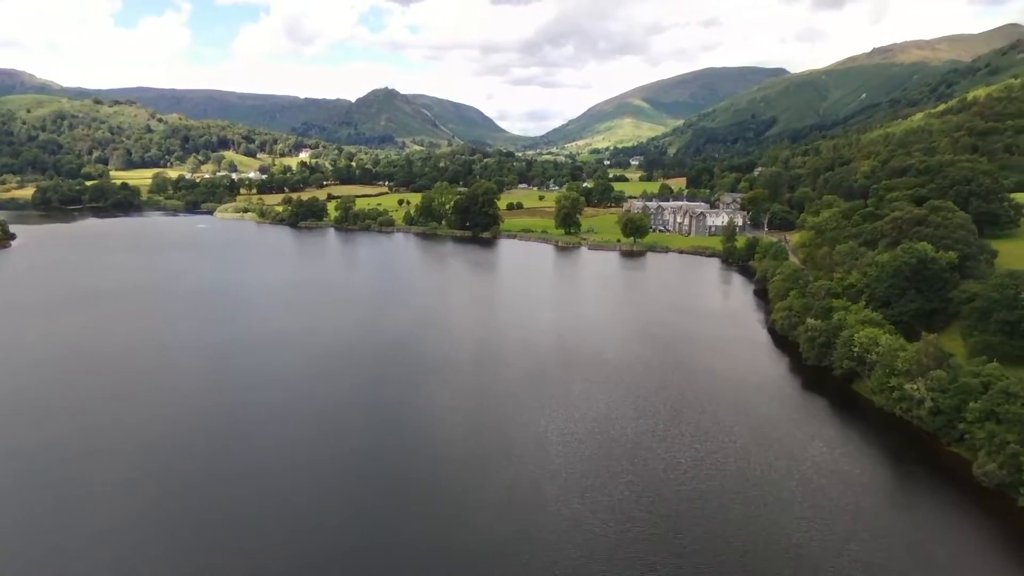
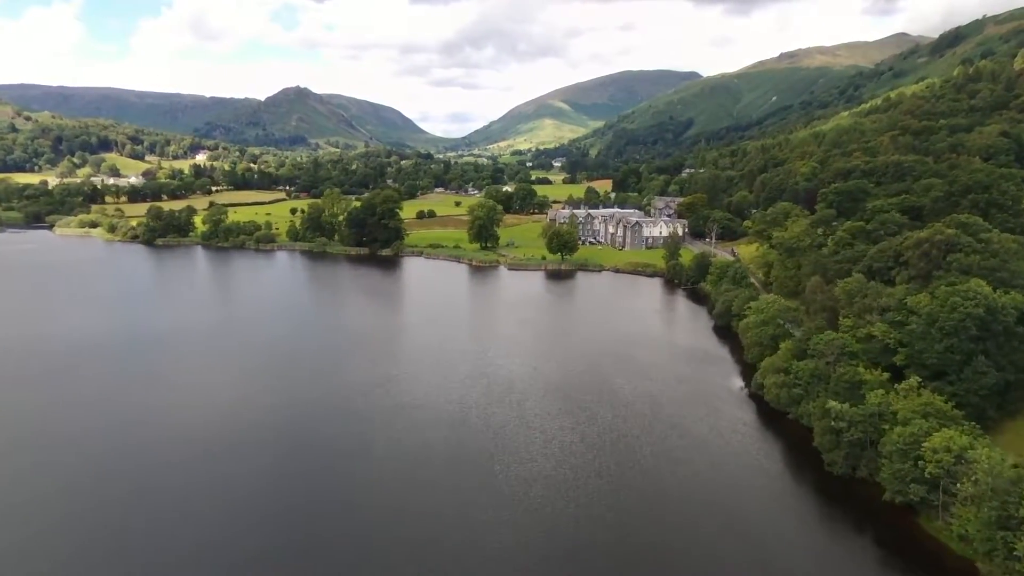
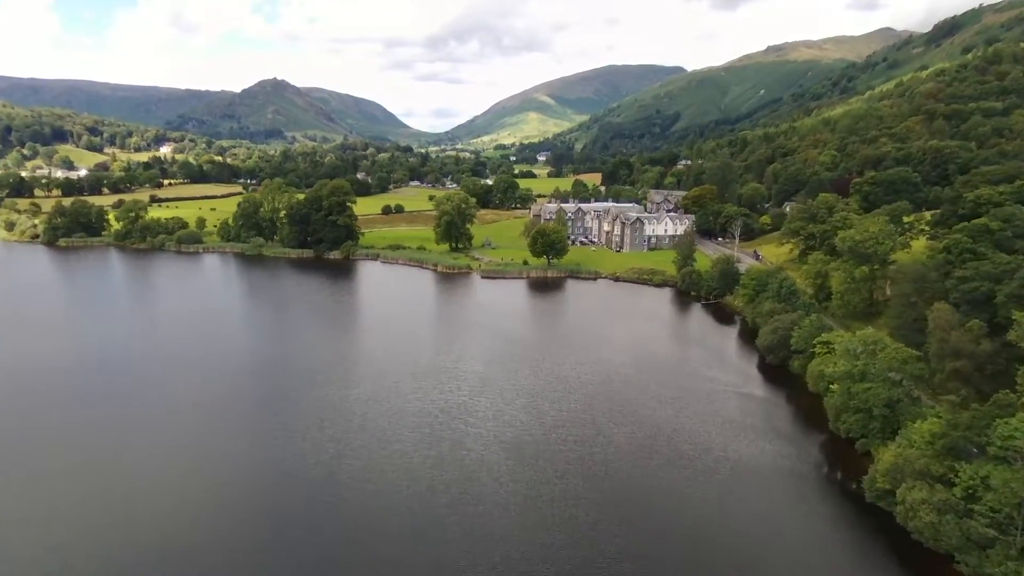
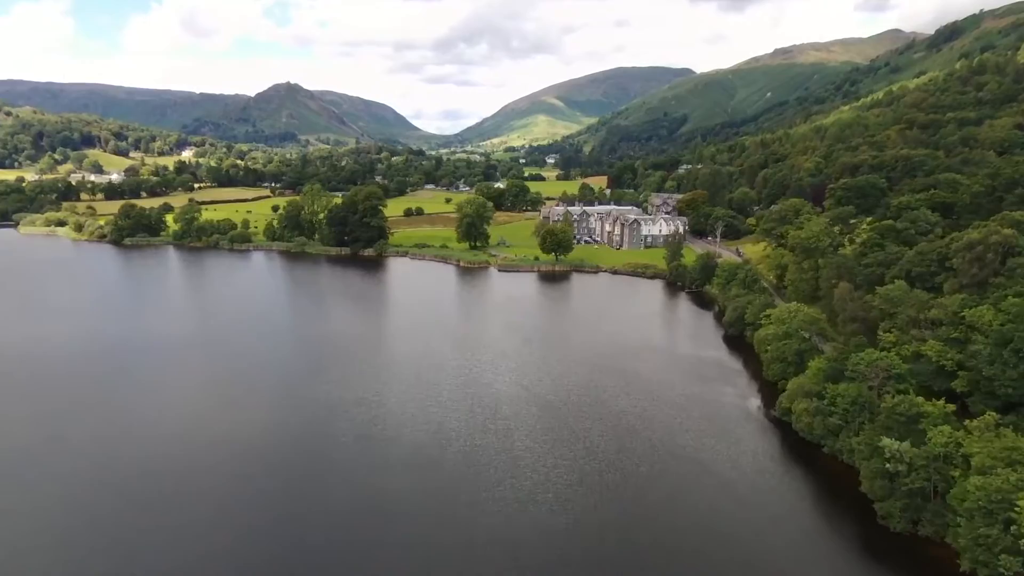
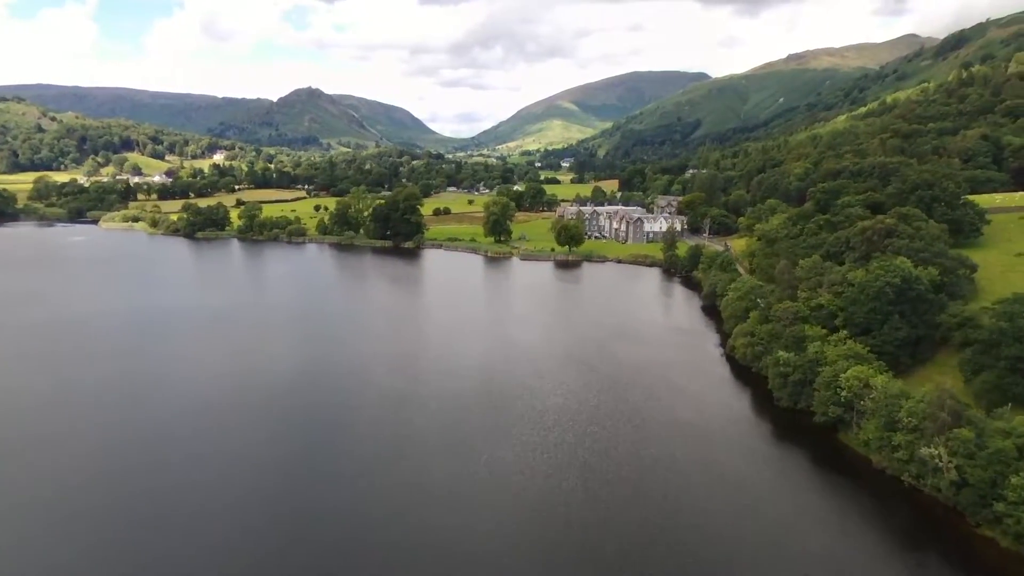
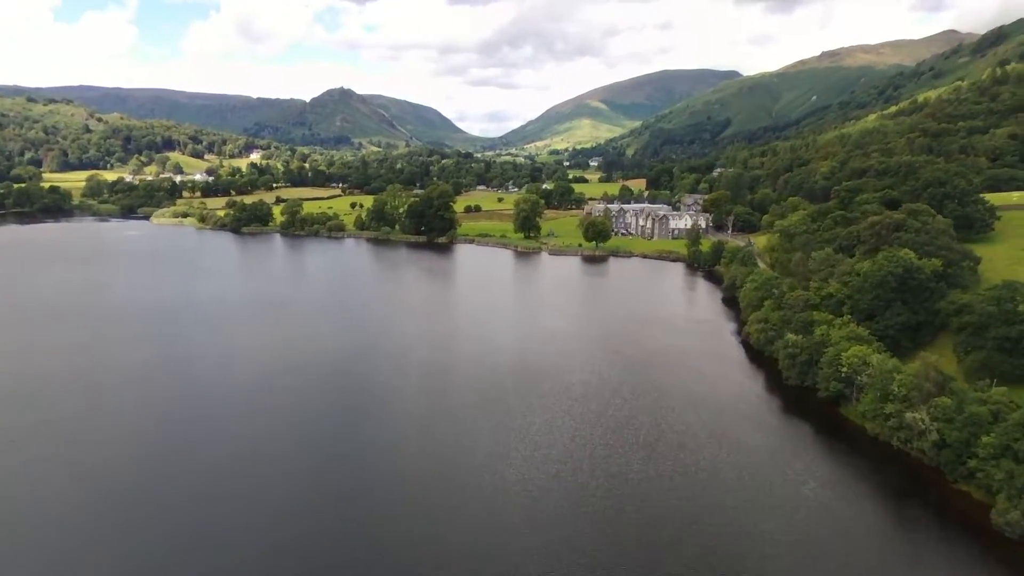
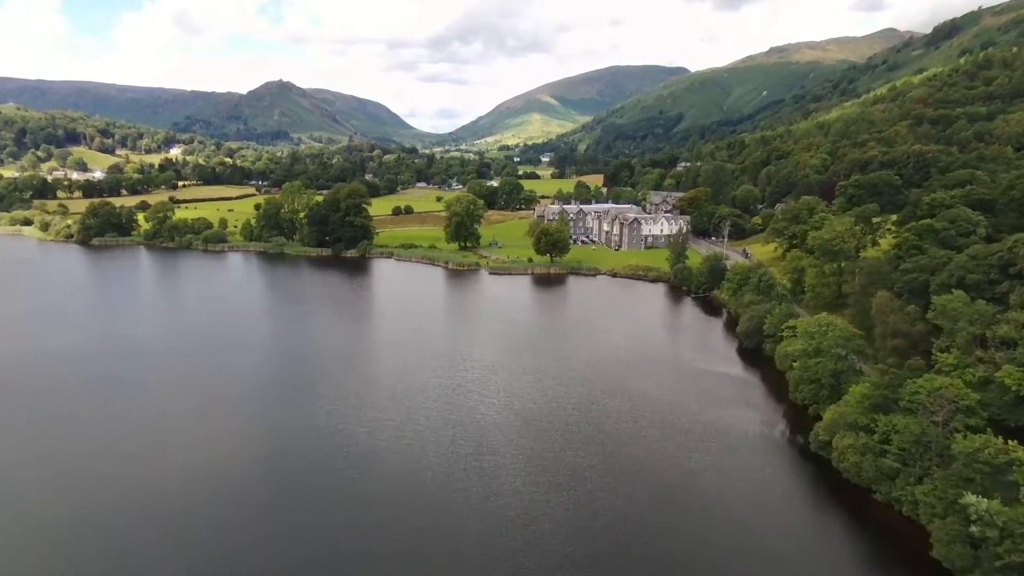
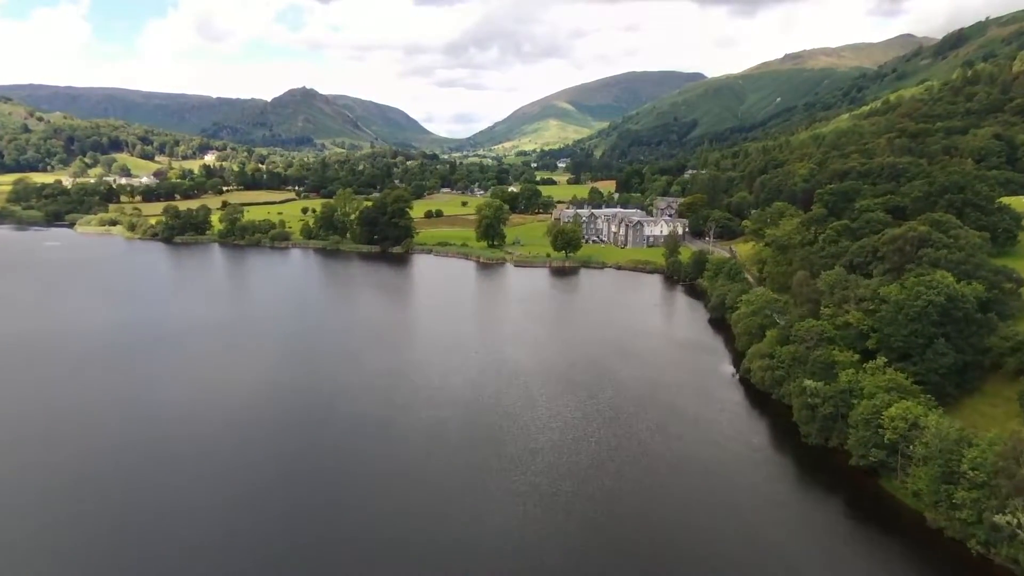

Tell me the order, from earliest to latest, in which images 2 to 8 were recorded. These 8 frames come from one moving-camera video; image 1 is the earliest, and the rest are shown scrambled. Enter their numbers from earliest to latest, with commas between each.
6, 5, 8, 2, 4, 7, 3
